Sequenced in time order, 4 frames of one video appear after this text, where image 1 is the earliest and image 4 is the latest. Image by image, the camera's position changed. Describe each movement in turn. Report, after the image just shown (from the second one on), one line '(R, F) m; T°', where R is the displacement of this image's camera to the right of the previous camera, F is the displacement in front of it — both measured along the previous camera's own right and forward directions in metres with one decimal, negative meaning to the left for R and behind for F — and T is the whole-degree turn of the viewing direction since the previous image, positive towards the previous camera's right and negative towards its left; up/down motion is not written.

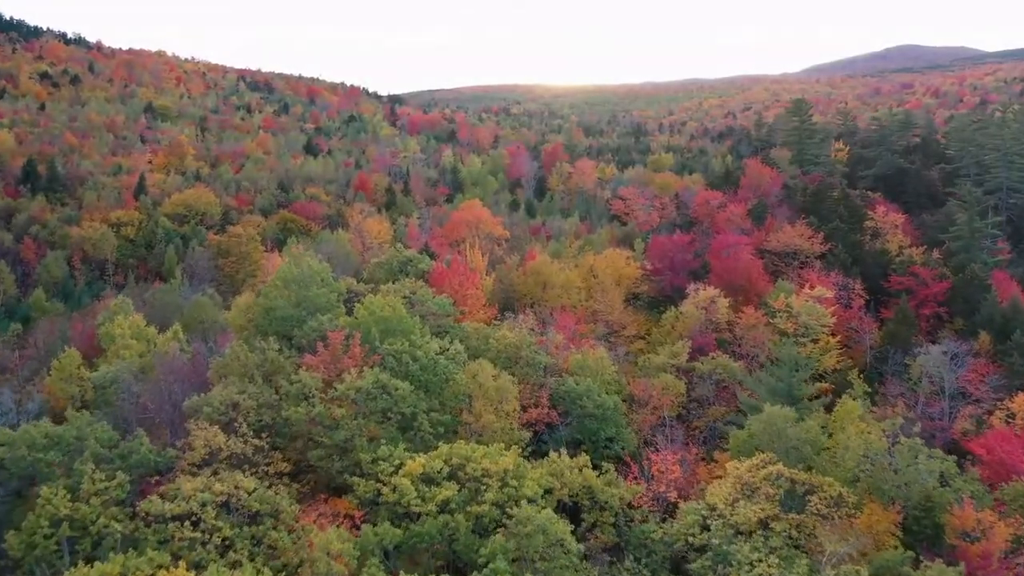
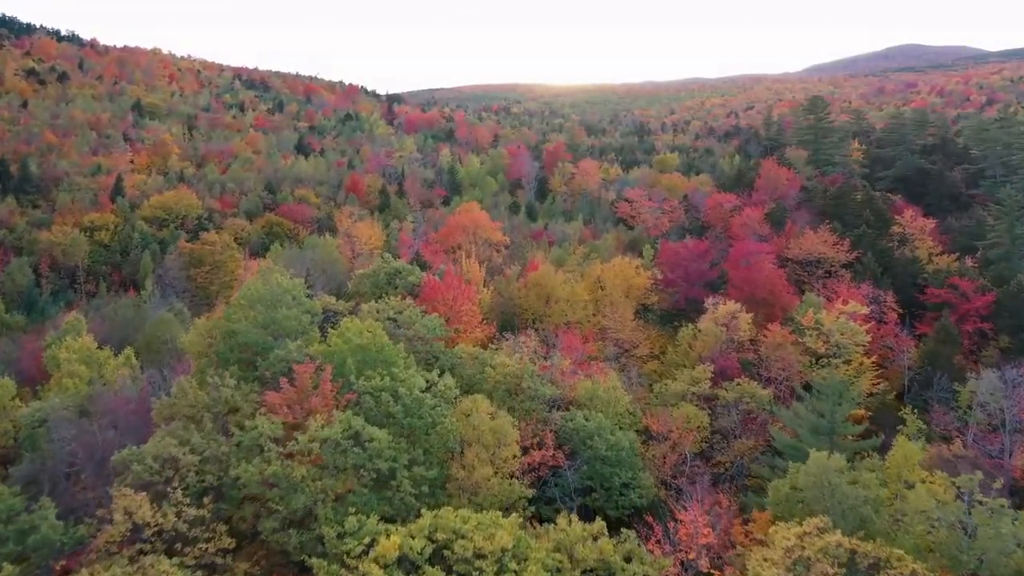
(0.0, +4.9) m; 0°
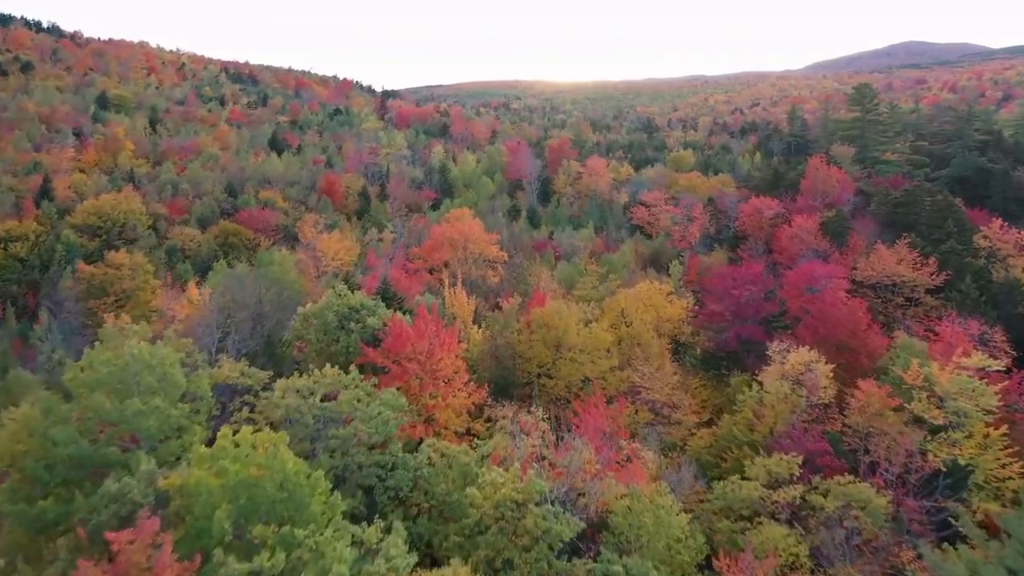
(+0.1, +12.1) m; 0°
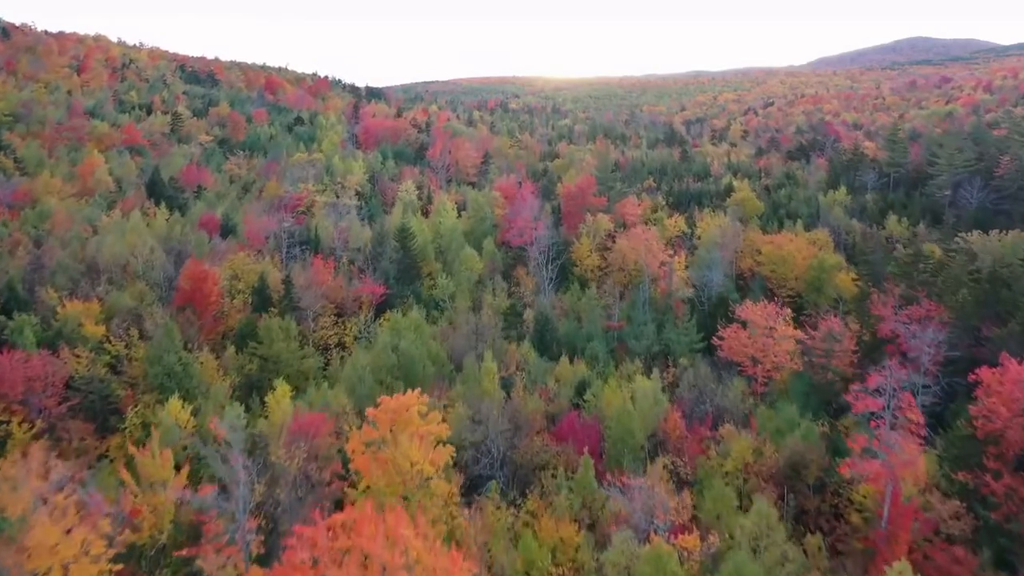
(0.0, +33.4) m; 0°
